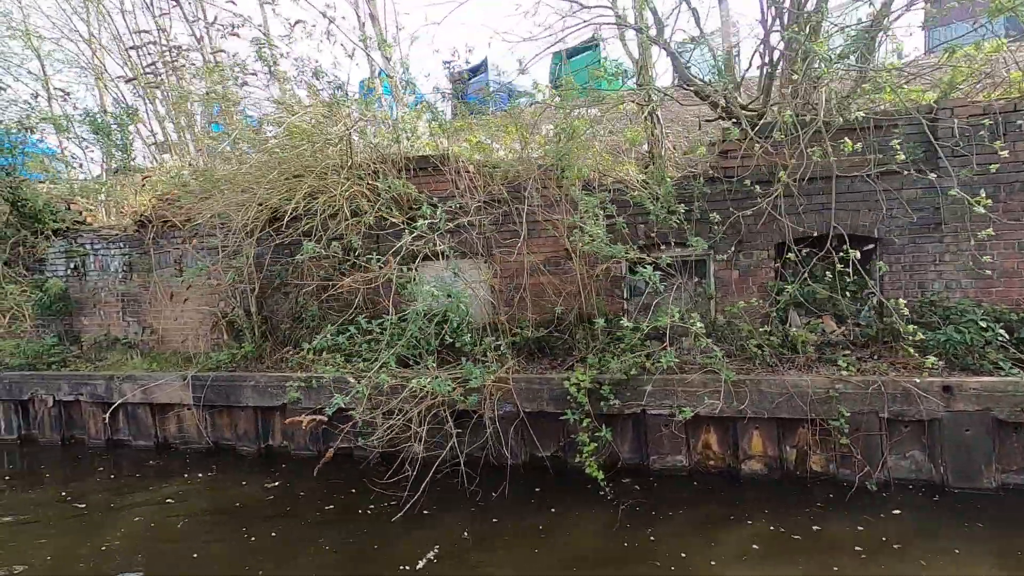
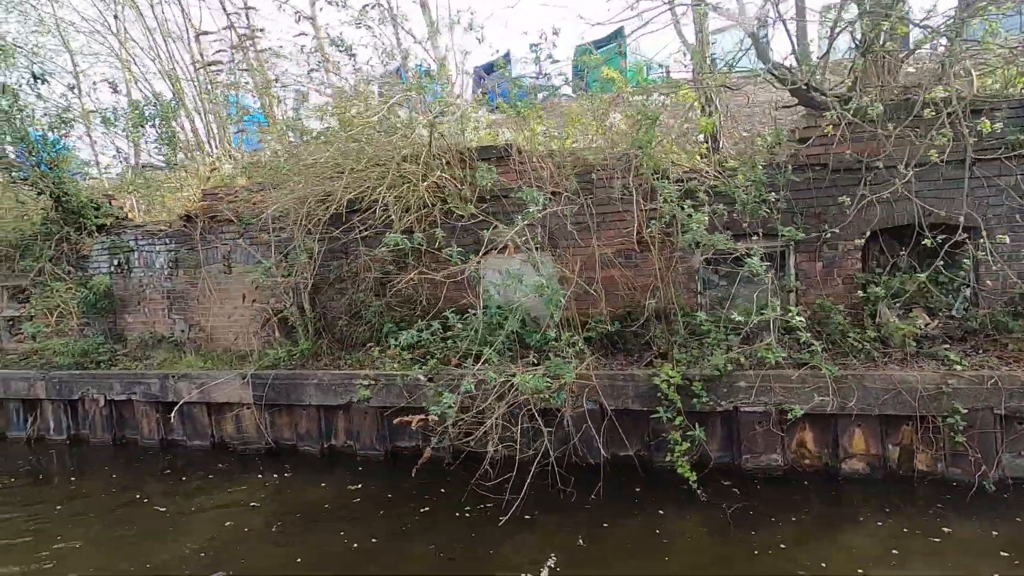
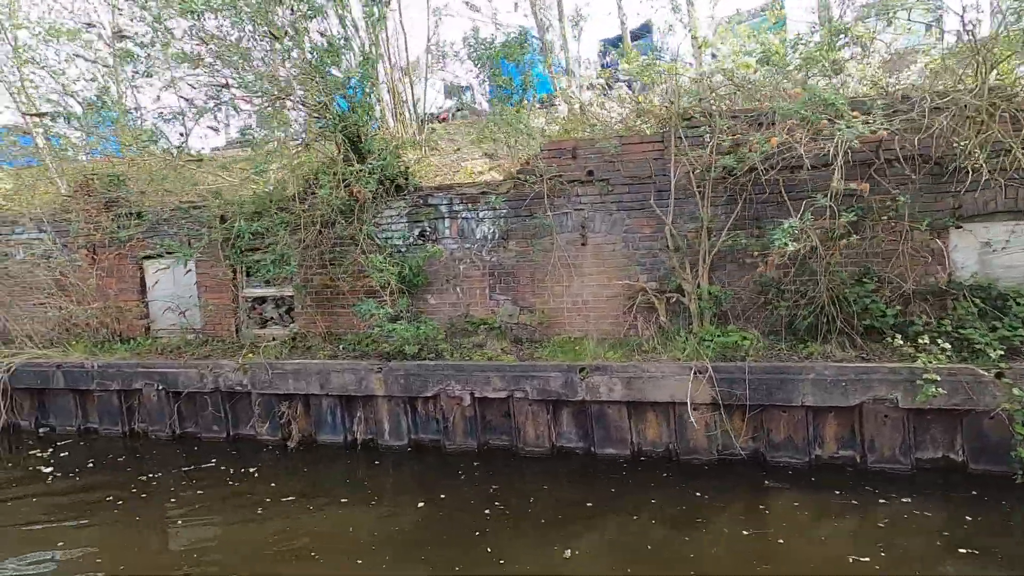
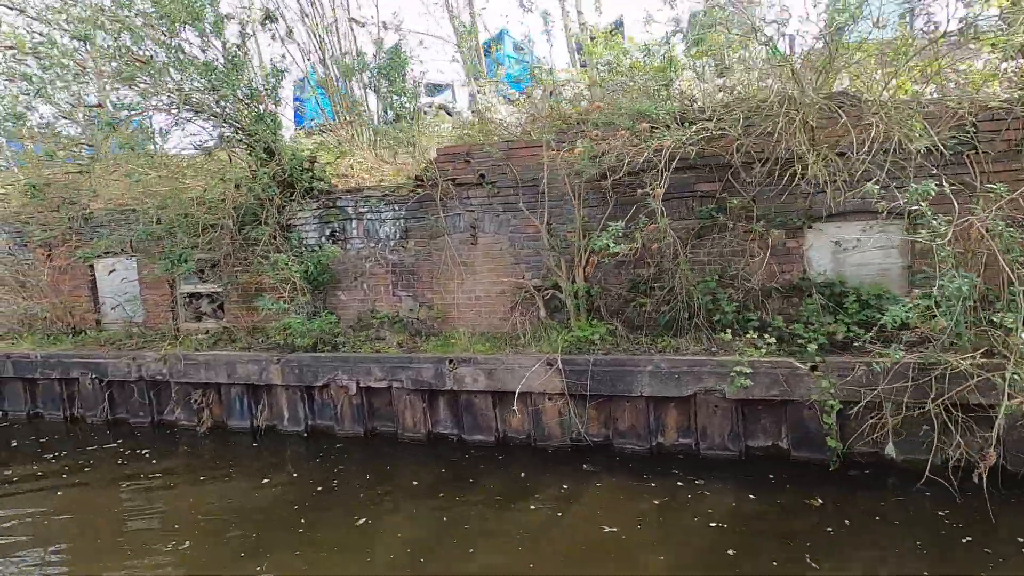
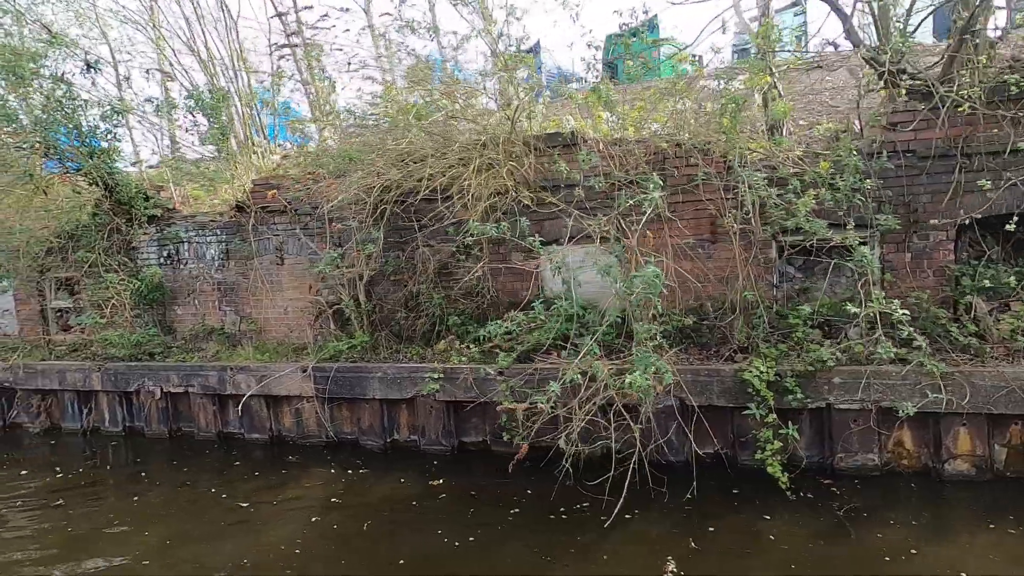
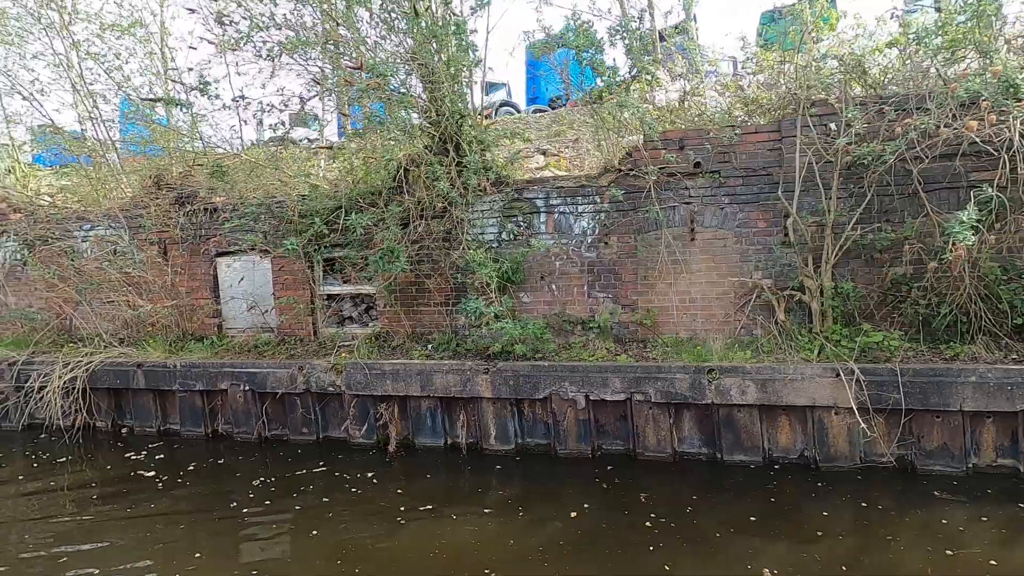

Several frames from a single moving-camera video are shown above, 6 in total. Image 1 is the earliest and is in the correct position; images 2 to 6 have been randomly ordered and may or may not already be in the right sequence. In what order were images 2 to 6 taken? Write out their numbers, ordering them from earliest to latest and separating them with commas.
2, 5, 4, 3, 6
